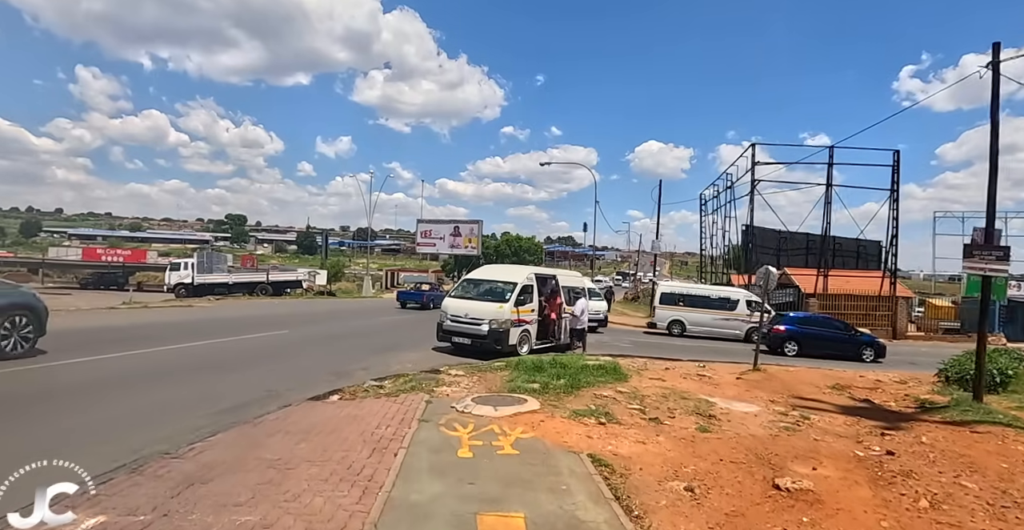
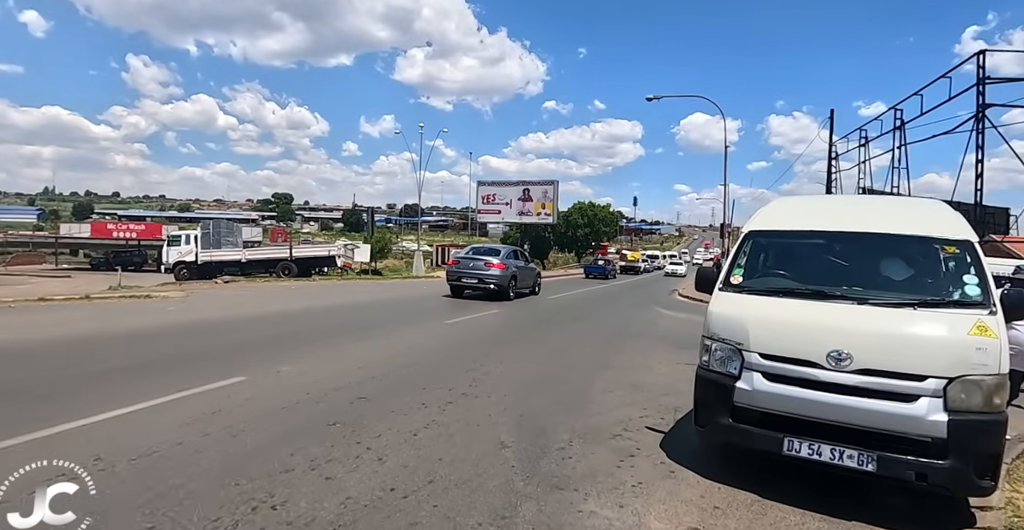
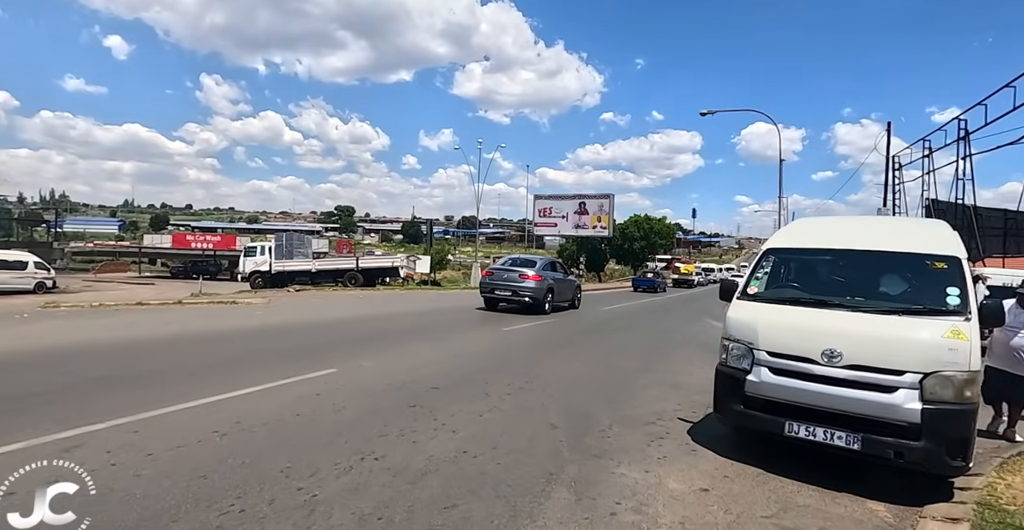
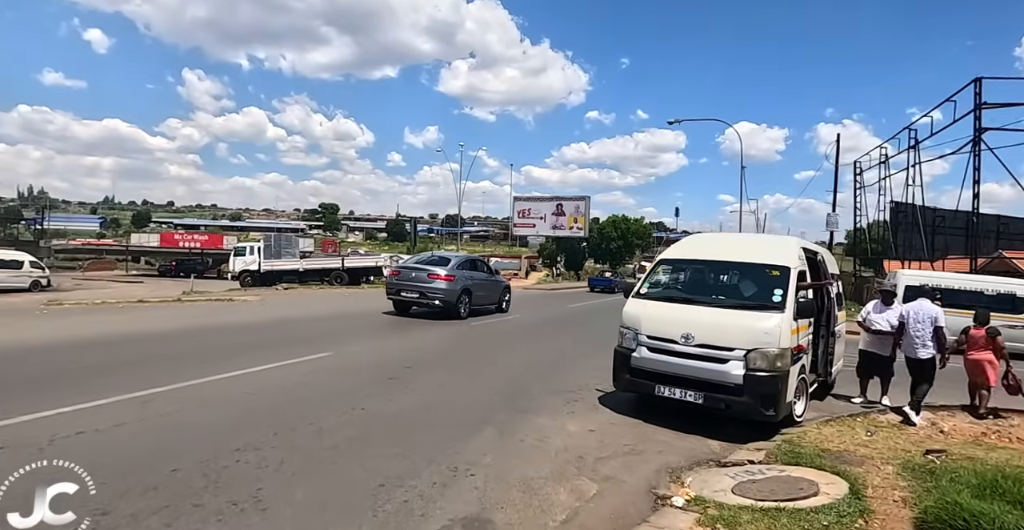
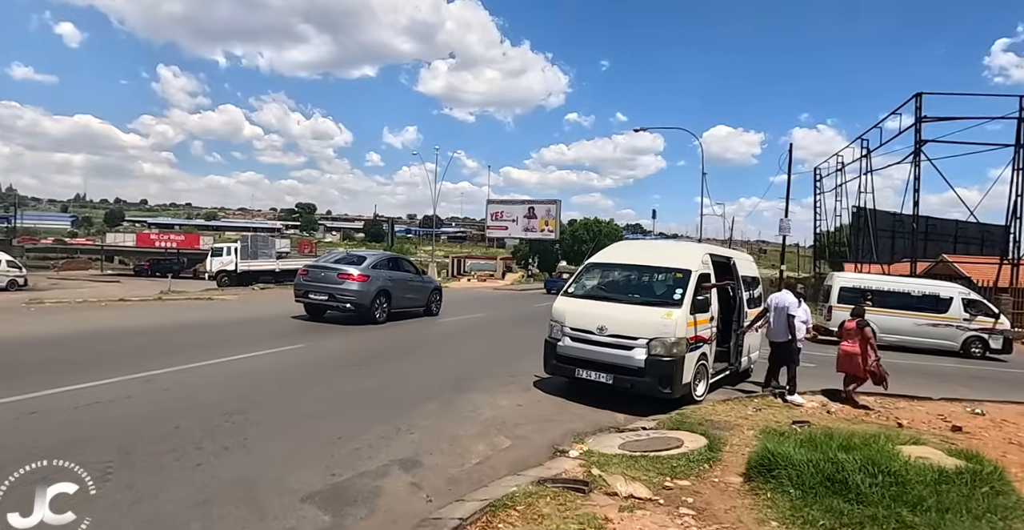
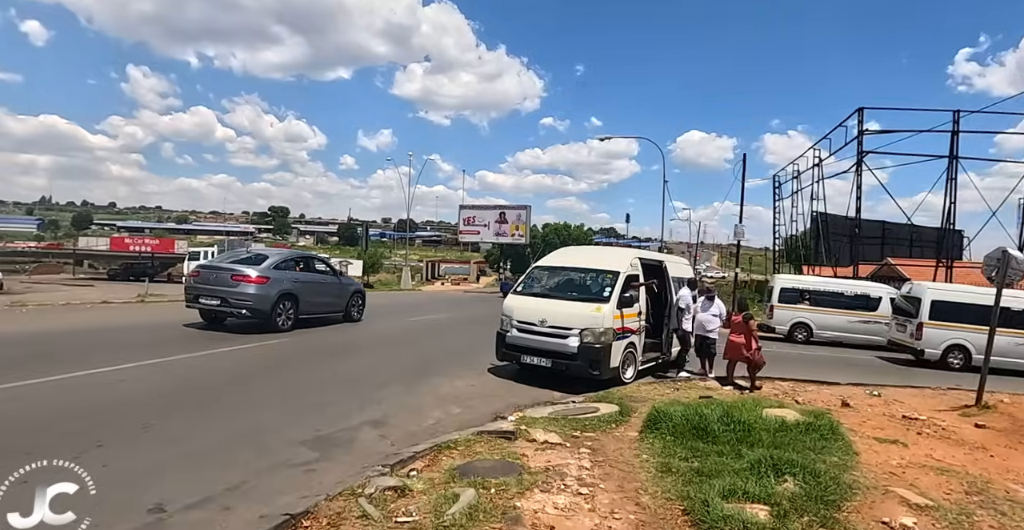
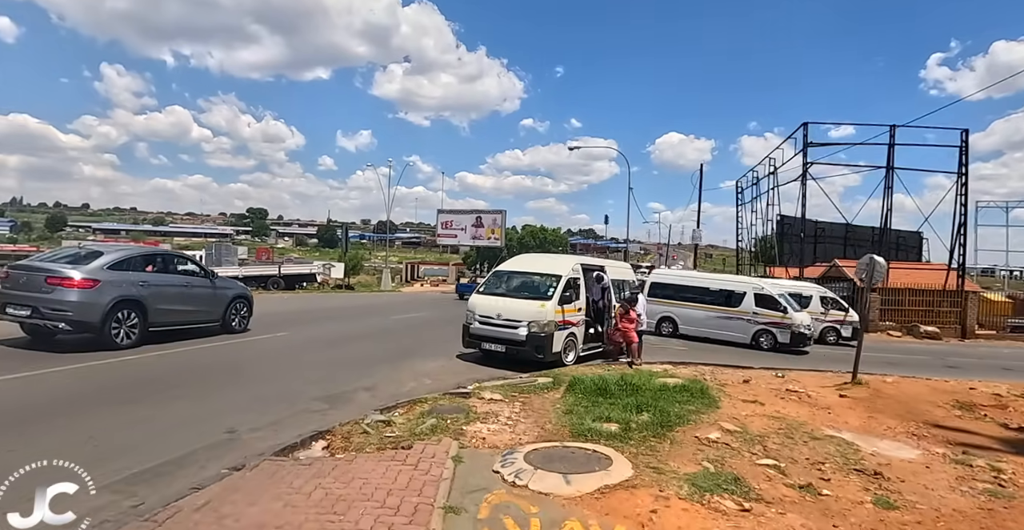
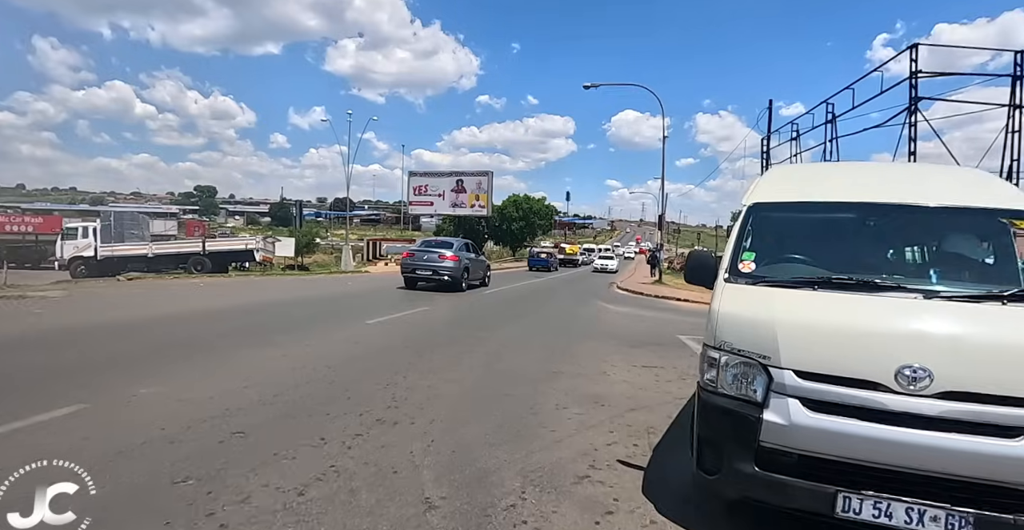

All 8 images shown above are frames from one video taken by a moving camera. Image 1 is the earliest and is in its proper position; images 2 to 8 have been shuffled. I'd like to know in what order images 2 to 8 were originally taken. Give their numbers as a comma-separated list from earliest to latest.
7, 6, 5, 4, 3, 2, 8
